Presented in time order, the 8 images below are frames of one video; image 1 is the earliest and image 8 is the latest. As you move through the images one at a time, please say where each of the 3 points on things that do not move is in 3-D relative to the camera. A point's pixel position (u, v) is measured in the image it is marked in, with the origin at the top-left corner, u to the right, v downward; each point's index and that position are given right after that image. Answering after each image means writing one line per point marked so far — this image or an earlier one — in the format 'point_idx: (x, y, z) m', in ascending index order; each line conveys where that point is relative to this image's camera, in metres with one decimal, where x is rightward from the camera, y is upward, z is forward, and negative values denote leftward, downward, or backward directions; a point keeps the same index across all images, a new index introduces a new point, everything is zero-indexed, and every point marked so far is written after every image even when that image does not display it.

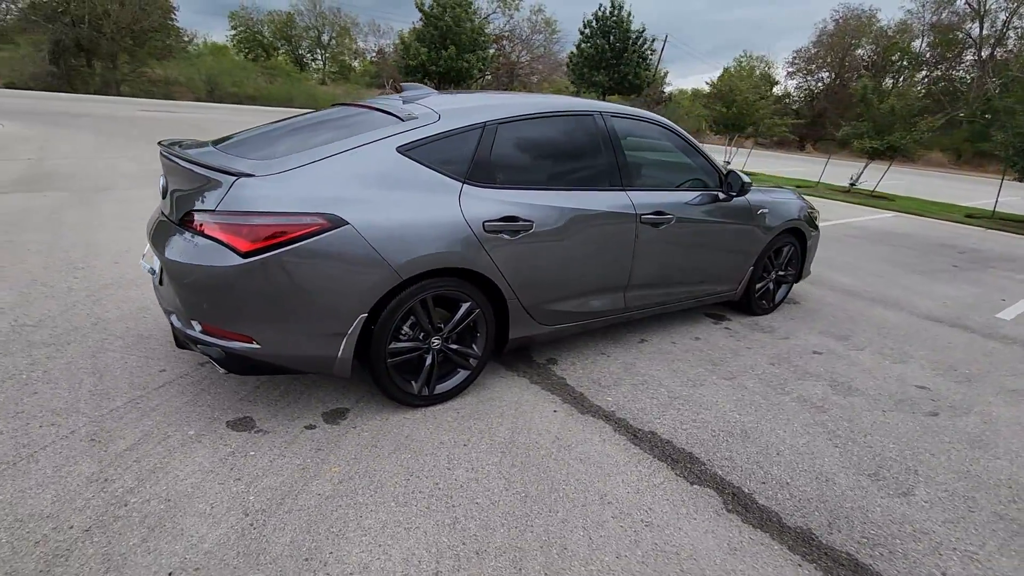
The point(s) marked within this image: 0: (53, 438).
0: (-2.2, -0.7, +2.5) m
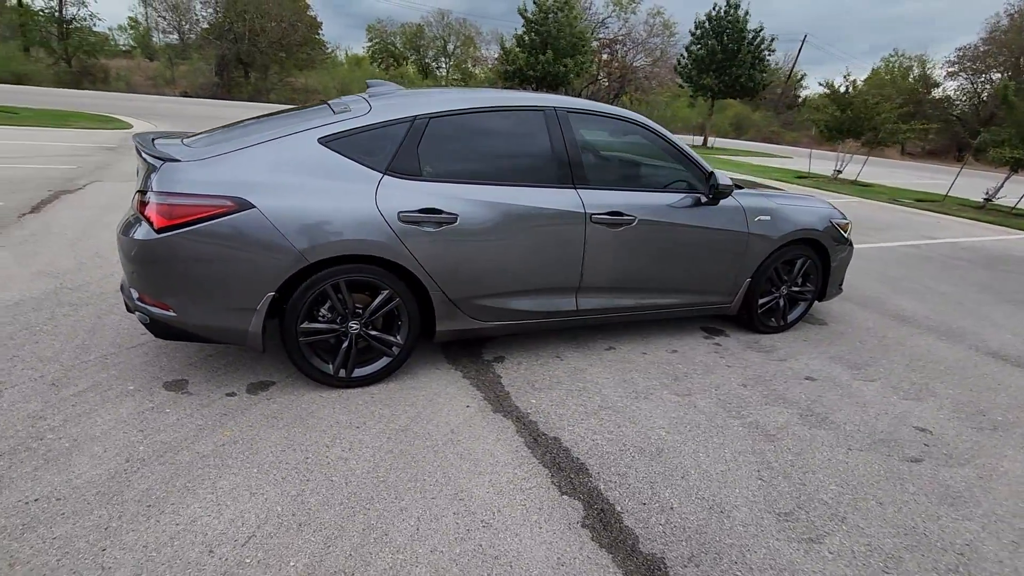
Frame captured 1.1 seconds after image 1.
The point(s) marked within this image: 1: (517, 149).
0: (-2.7, -0.5, +3.0) m
1: (0.0, +0.9, +3.3) m
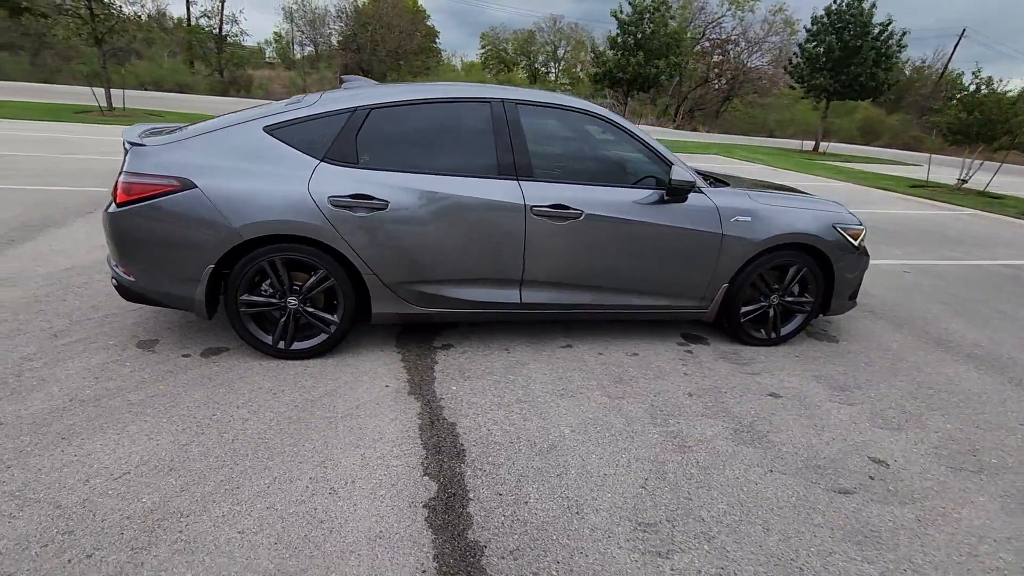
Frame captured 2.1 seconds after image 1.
0: (-3.2, -0.3, +3.6) m
1: (-0.4, +0.9, +3.4) m
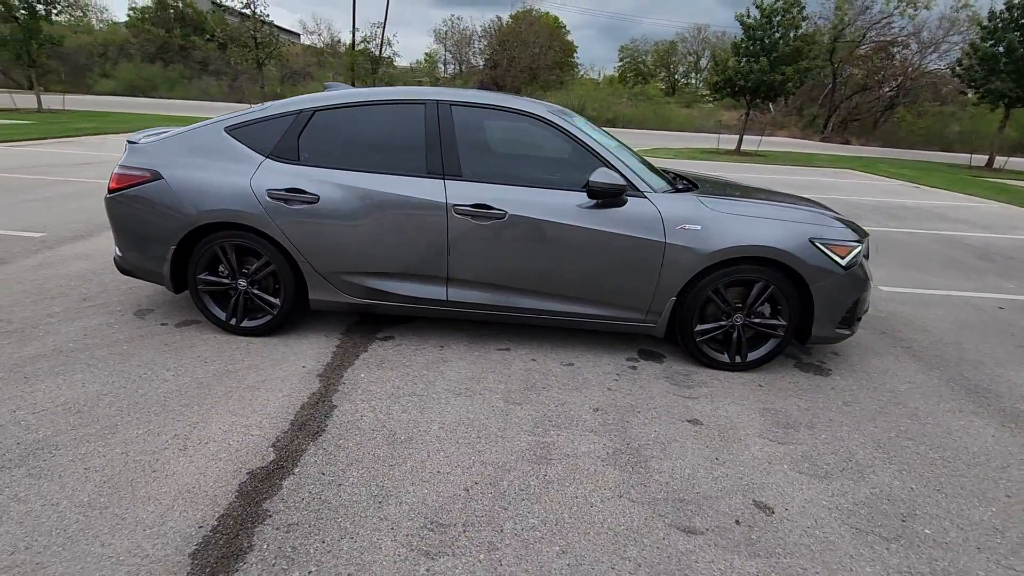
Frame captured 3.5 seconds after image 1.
0: (-3.6, 0.0, +4.4) m
1: (-0.8, +1.0, +3.6) m
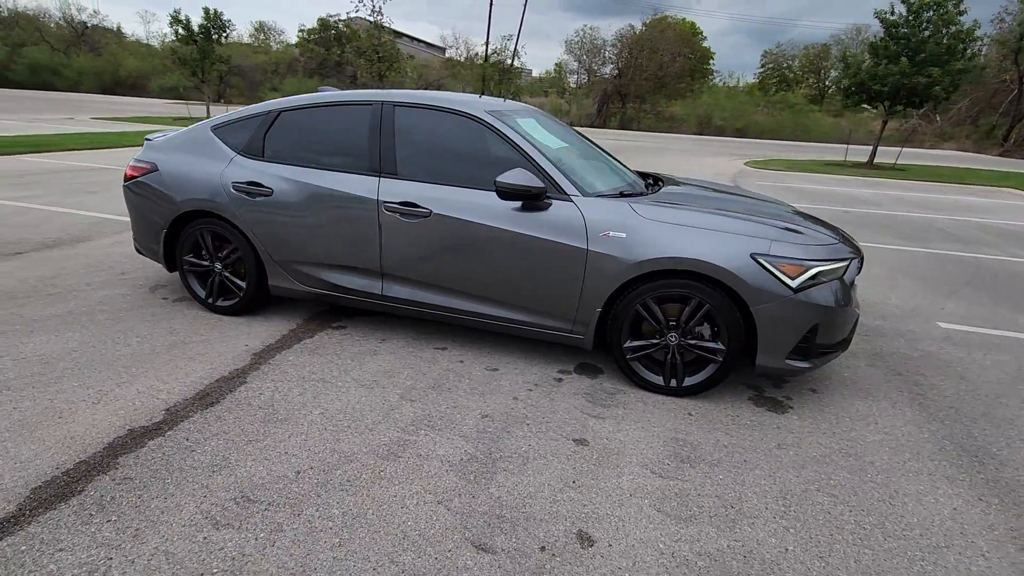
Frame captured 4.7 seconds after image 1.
0: (-3.8, +0.2, +5.2) m
1: (-1.2, +1.0, +3.8) m
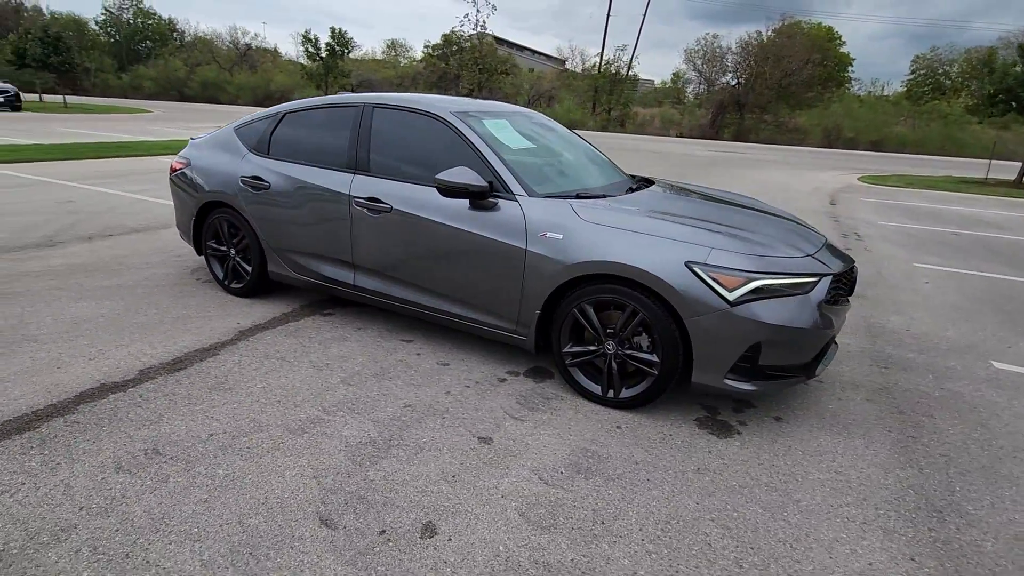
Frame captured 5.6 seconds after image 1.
0: (-3.7, +0.4, +6.0) m
1: (-1.4, +1.1, +4.1) m
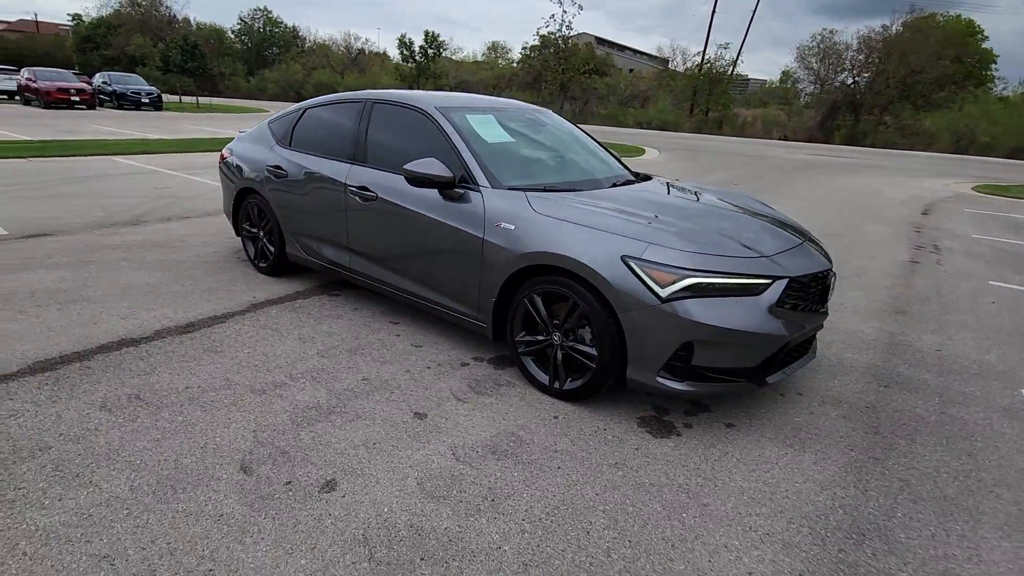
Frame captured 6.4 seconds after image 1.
0: (-3.4, +0.7, +6.6) m
1: (-1.4, +1.3, +4.4) m
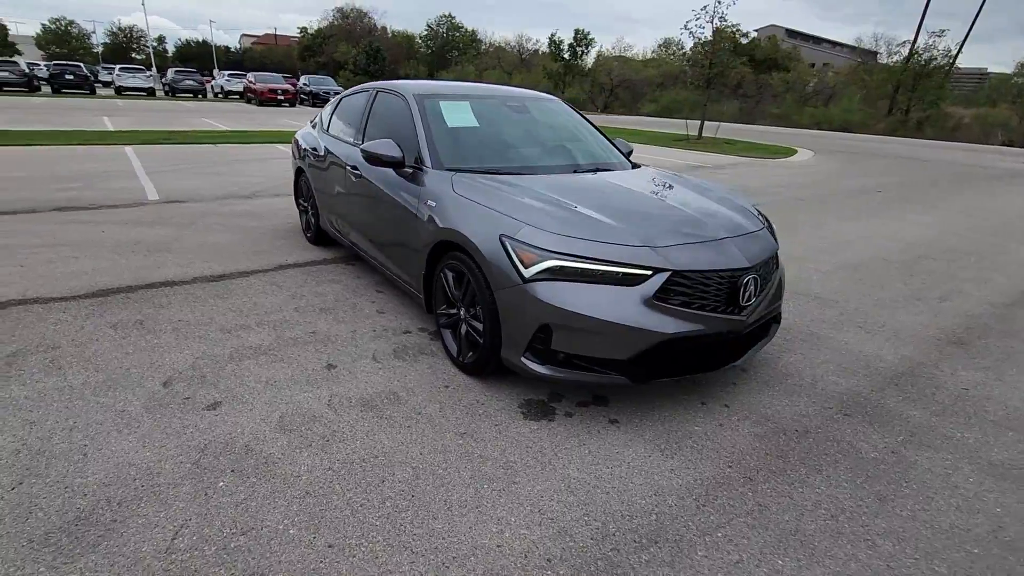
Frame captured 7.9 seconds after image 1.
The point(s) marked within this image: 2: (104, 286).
0: (-2.8, +1.1, +7.7) m
1: (-1.4, +1.6, +5.0) m
2: (-3.3, 0.0, +4.5) m
